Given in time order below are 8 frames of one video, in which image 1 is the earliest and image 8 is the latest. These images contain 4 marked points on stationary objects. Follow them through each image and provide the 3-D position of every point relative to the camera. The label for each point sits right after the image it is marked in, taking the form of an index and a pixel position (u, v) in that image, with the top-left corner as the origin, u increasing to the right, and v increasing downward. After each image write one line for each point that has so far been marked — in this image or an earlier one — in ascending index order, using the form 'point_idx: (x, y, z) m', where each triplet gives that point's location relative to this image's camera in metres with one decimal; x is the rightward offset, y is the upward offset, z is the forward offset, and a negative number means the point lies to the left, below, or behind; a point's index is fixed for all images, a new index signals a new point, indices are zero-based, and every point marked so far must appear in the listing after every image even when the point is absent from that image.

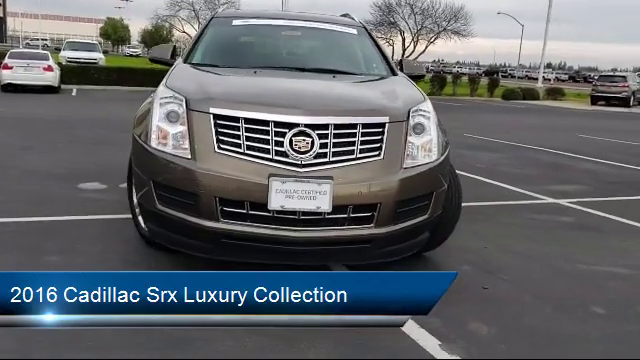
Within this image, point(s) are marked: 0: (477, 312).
0: (+1.1, -0.9, +4.2) m
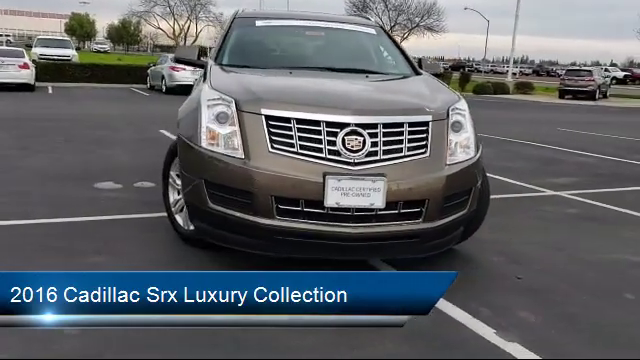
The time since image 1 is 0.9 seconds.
0: (+1.4, -0.9, +4.4) m
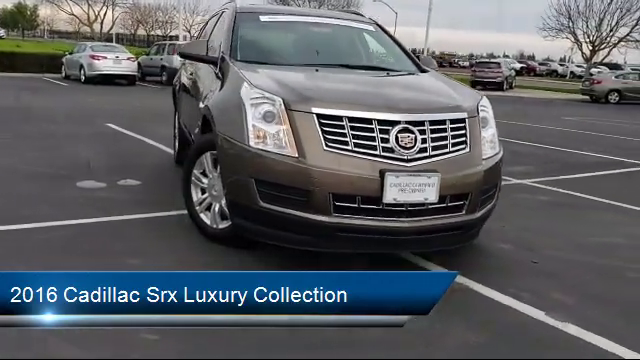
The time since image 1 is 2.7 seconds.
0: (+1.8, -0.8, +4.8) m
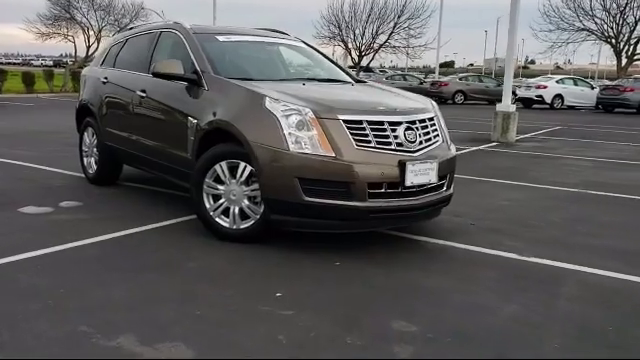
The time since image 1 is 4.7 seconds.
0: (+2.1, -0.9, +4.3) m
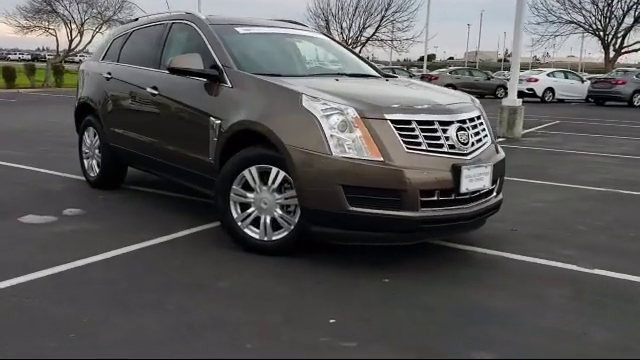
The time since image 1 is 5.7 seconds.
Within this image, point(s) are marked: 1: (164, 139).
0: (+2.4, -0.9, +3.9) m
1: (-1.5, +0.4, +5.6) m
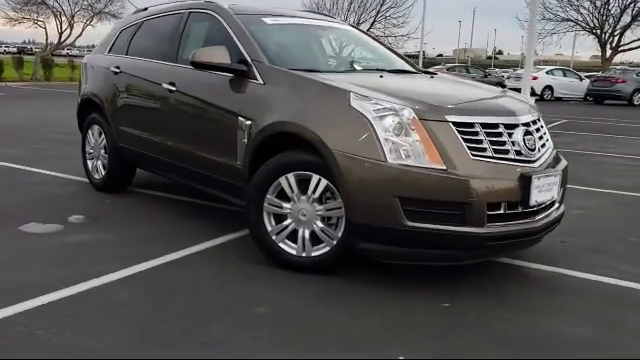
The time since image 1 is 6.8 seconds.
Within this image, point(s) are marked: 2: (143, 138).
0: (+2.8, -1.0, +3.5) m
1: (-1.2, +0.3, +5.1) m
2: (-1.7, +0.4, +5.6) m
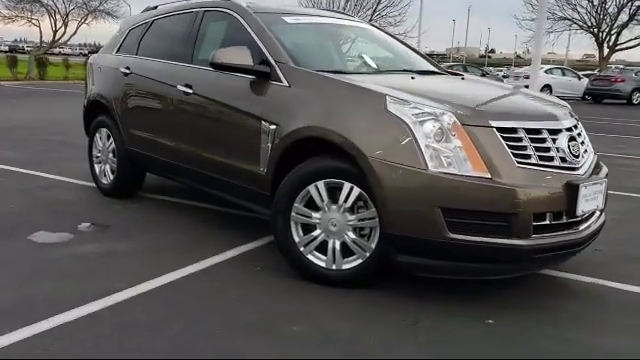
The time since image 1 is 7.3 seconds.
0: (+3.0, -1.0, +3.3) m
1: (-1.0, +0.3, +4.8) m
2: (-1.5, +0.3, +5.4) m
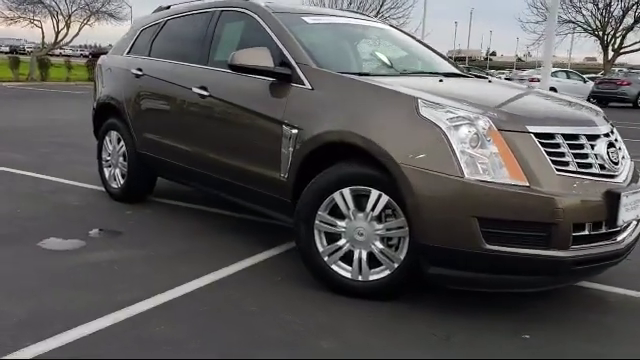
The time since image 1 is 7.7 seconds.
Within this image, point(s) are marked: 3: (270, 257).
0: (+3.1, -1.1, +3.1) m
1: (-0.8, +0.2, +4.7) m
2: (-1.3, +0.3, +5.2) m
3: (-0.4, -0.6, +4.4) m
